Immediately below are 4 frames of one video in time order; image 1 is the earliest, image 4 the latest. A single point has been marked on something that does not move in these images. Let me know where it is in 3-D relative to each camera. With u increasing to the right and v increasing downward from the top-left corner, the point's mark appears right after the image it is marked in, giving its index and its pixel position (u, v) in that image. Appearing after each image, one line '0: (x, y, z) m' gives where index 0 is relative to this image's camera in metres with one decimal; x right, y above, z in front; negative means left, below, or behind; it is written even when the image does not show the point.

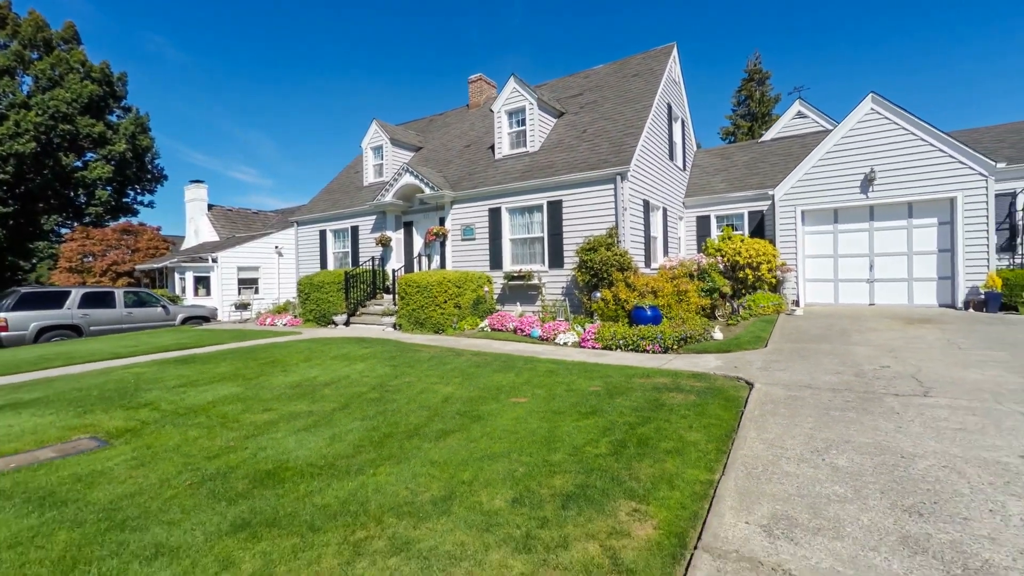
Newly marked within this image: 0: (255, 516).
0: (-1.7, -1.4, +3.0) m
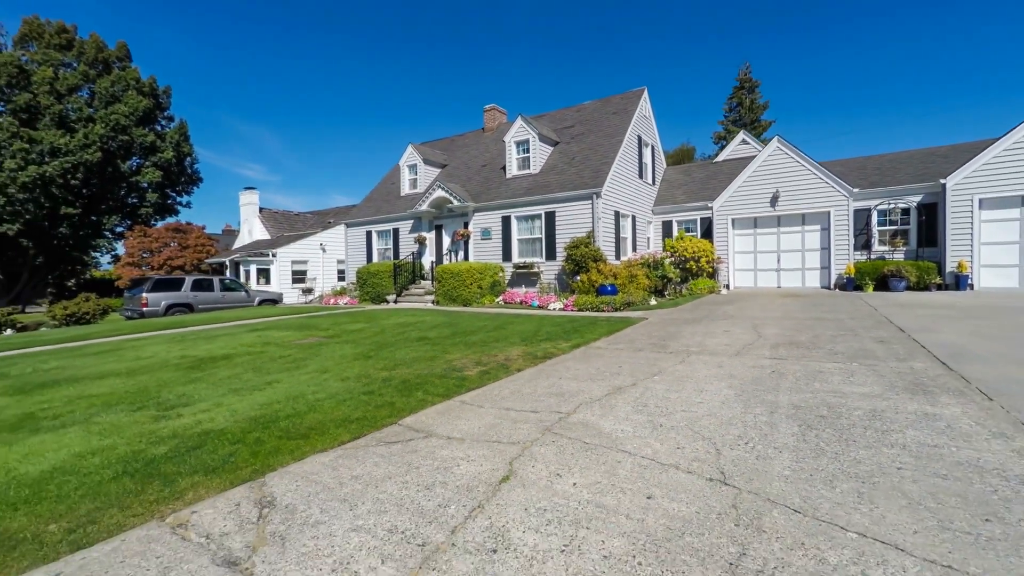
0: (-1.5, -1.0, +8.0) m
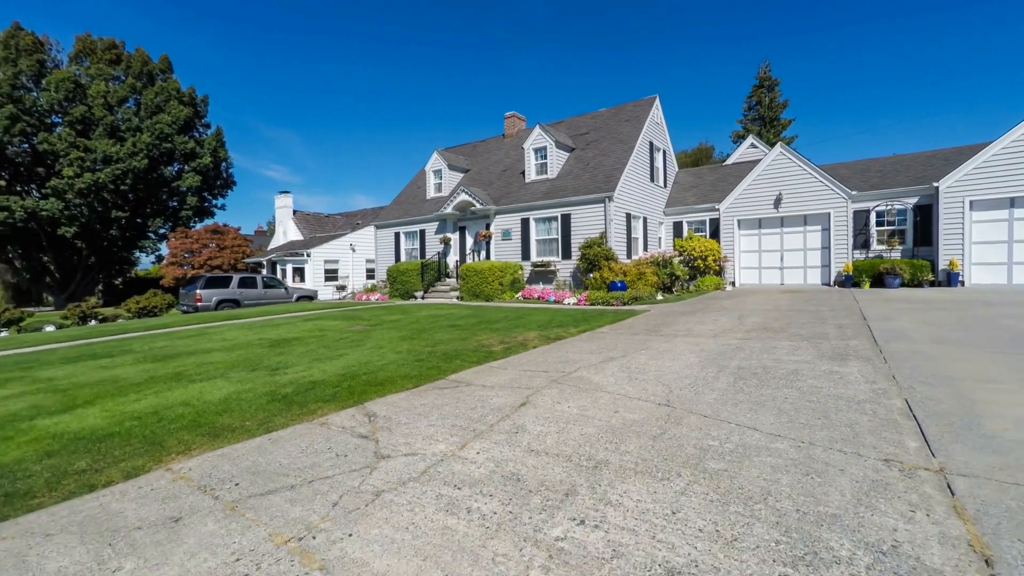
0: (-1.1, -0.9, +9.5) m
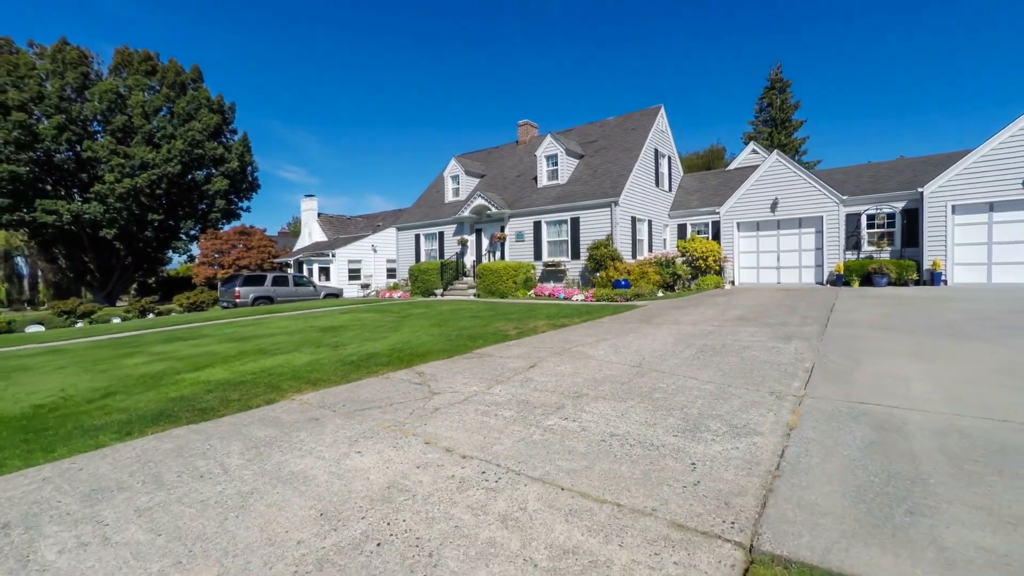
0: (-0.8, -0.8, +11.0) m
